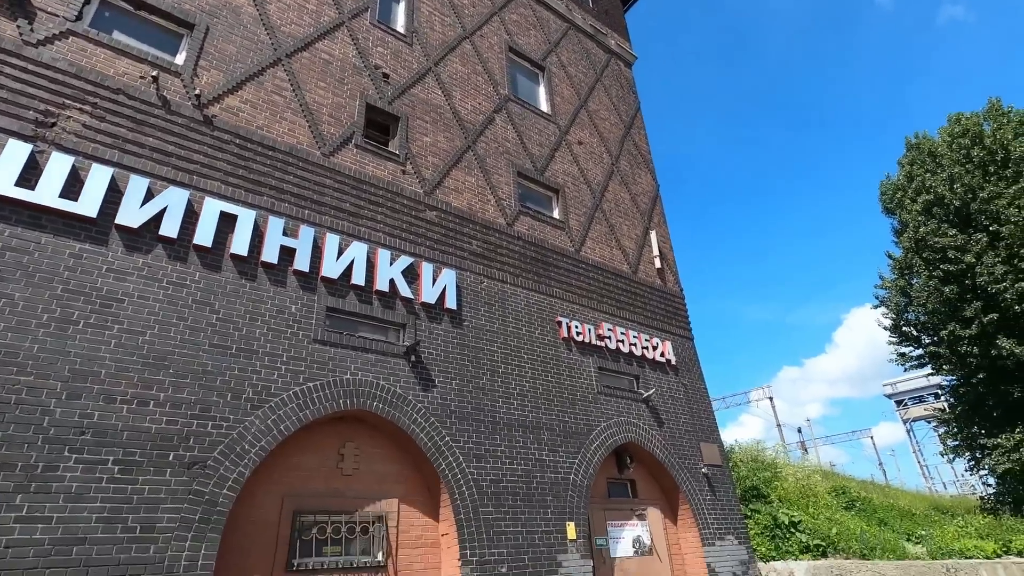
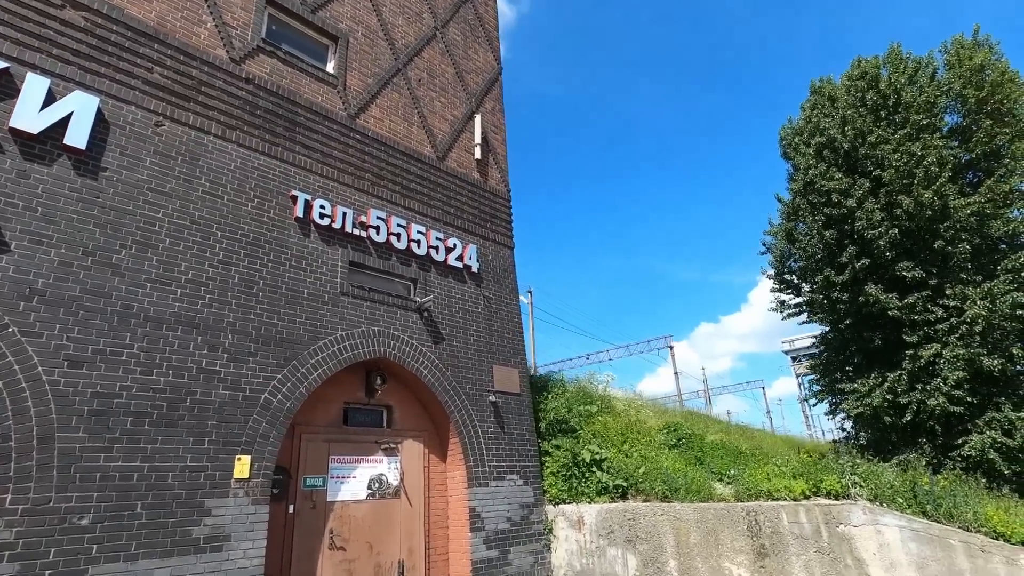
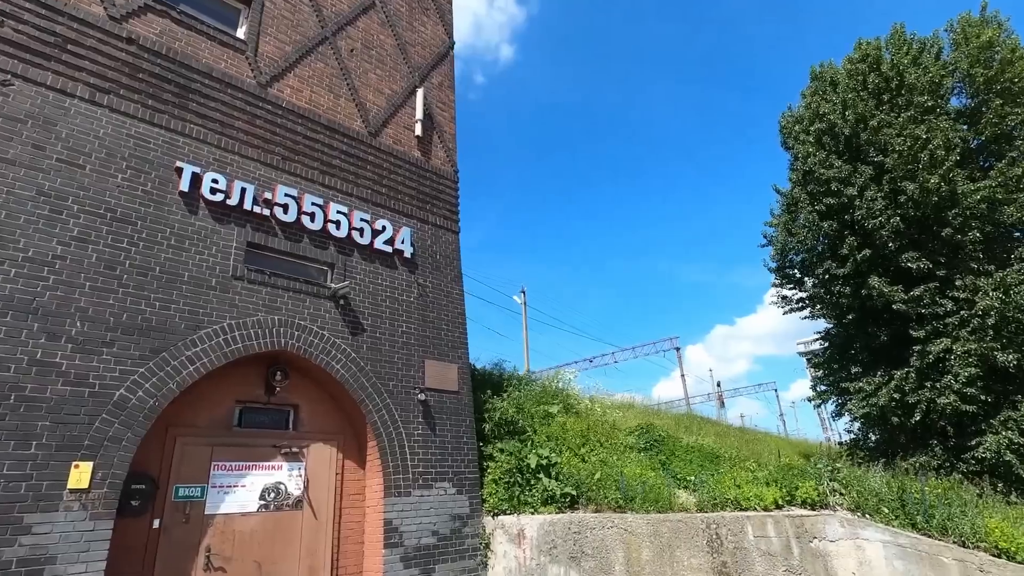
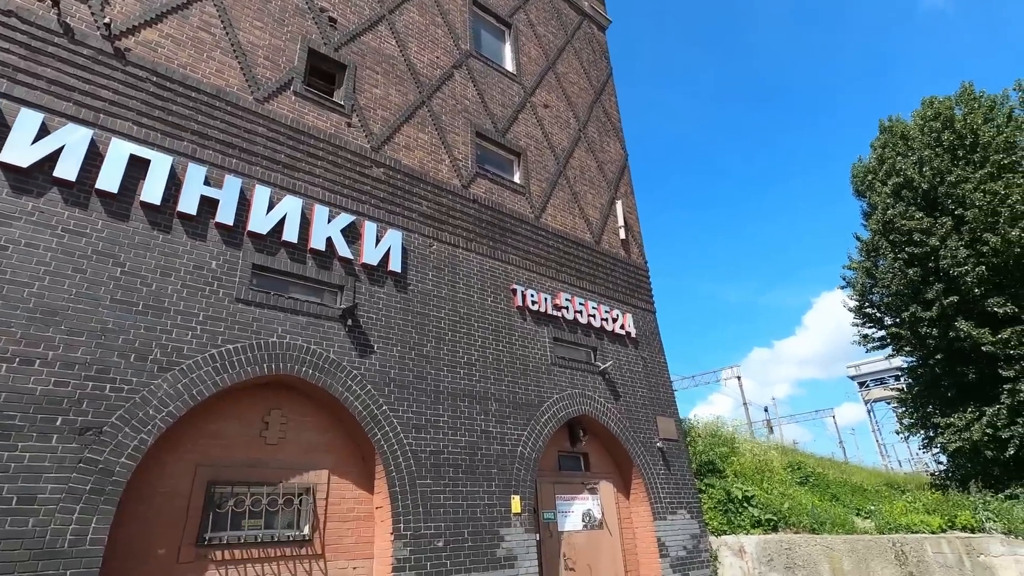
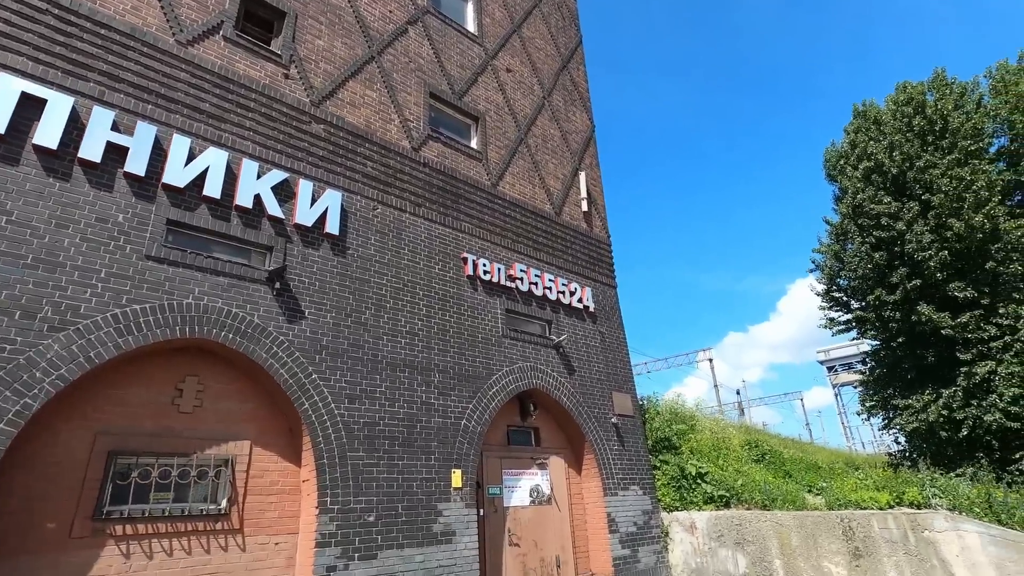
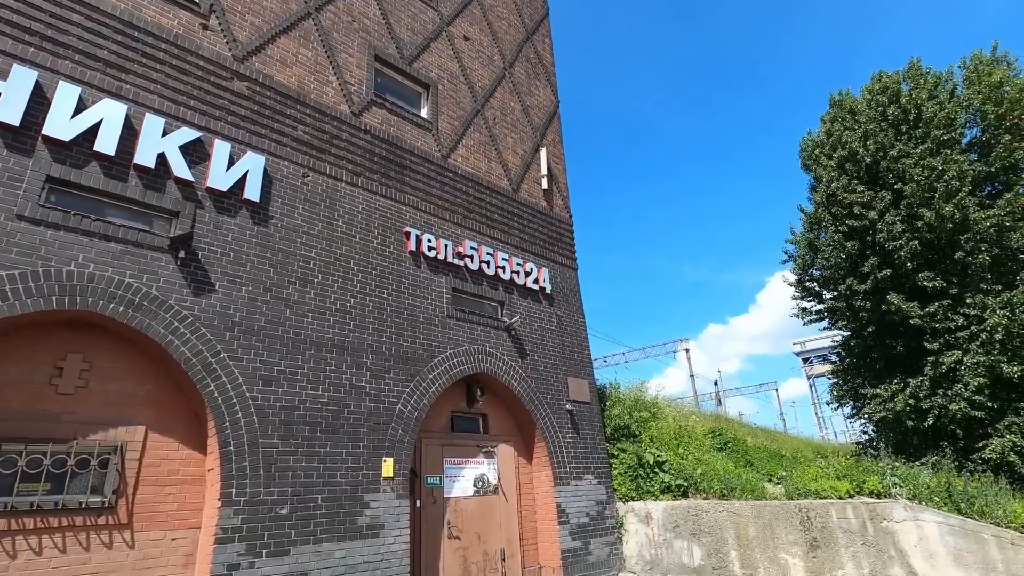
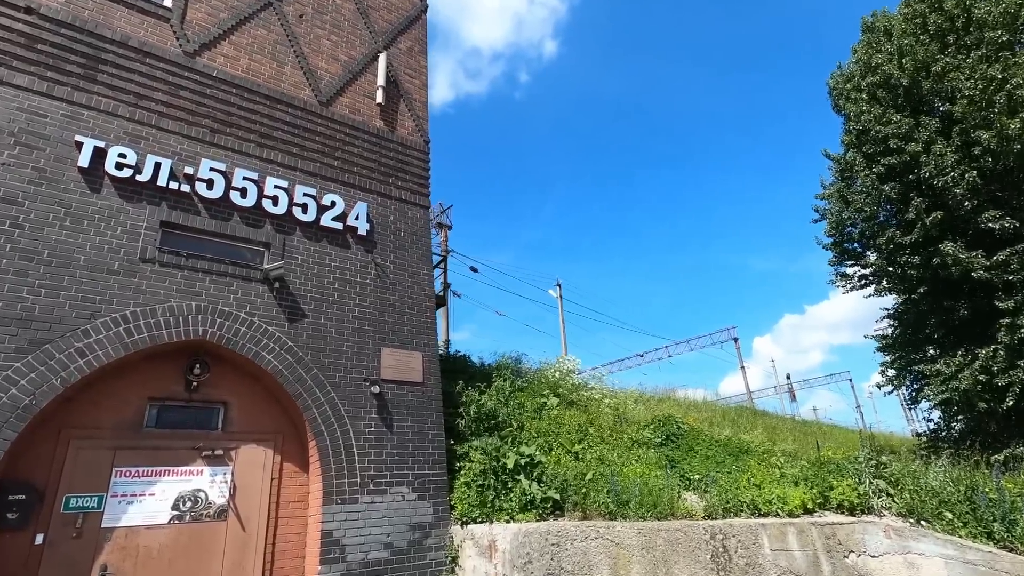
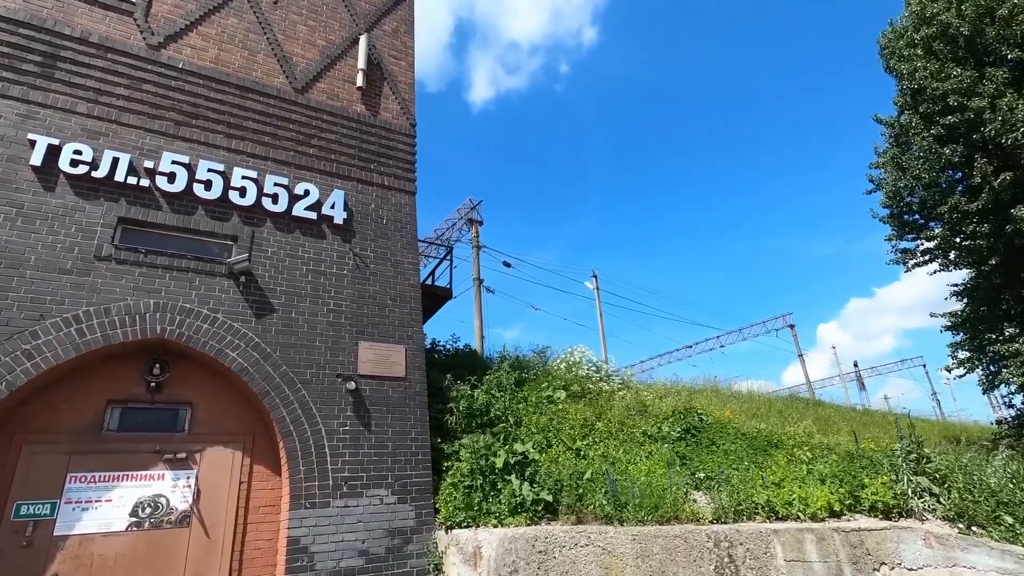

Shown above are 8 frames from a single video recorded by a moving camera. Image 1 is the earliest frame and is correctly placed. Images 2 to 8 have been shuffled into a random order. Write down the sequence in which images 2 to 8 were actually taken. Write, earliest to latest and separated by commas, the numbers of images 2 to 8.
4, 5, 6, 2, 3, 7, 8
